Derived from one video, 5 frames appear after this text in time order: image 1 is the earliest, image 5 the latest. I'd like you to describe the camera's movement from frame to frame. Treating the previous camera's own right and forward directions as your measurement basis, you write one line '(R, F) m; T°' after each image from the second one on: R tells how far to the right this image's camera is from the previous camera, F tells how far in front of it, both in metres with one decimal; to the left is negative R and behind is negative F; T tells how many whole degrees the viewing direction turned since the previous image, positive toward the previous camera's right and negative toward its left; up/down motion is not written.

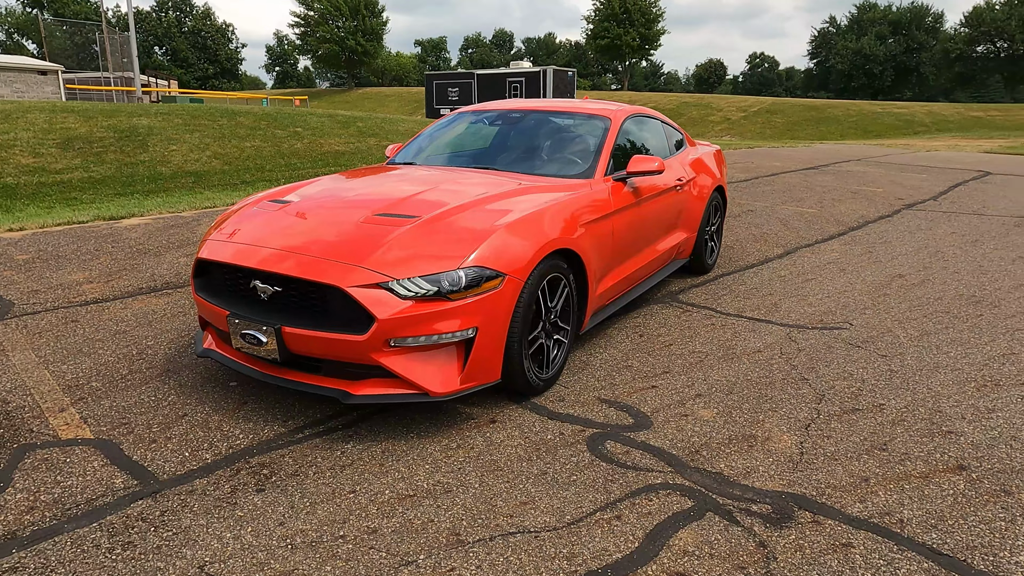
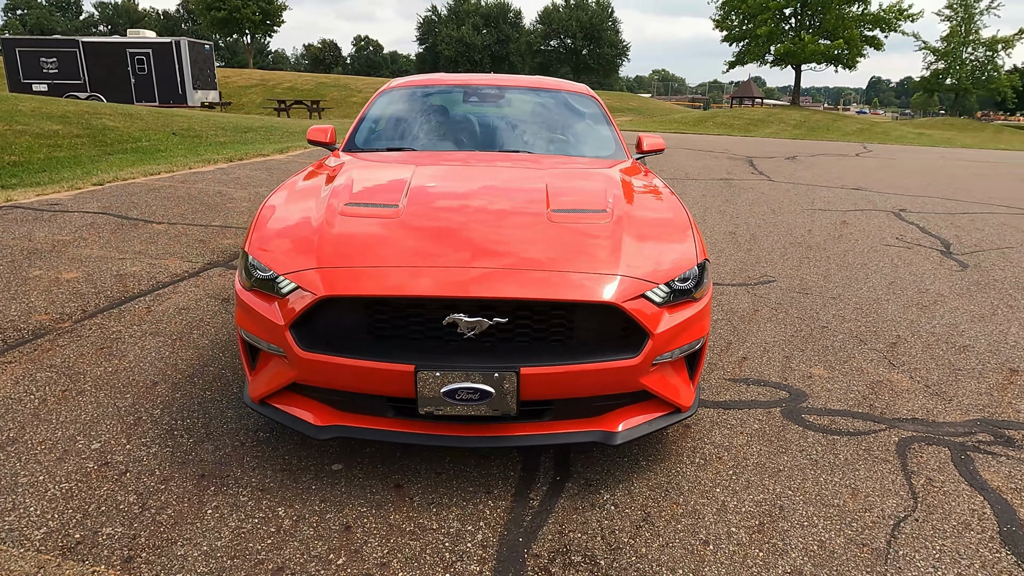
(-2.0, +1.0) m; +31°
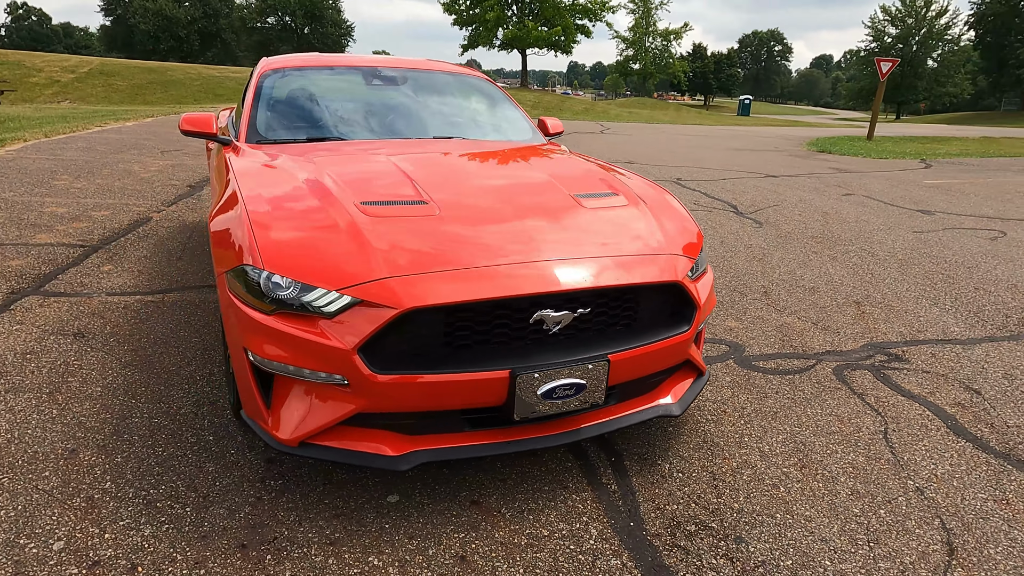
(-1.0, +0.3) m; +22°
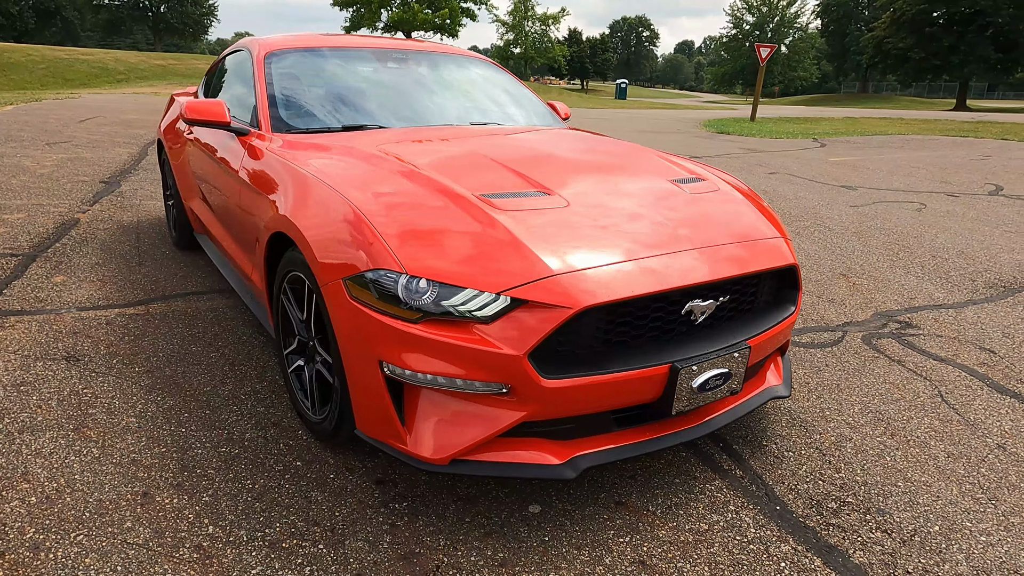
(-0.8, +0.2) m; +10°
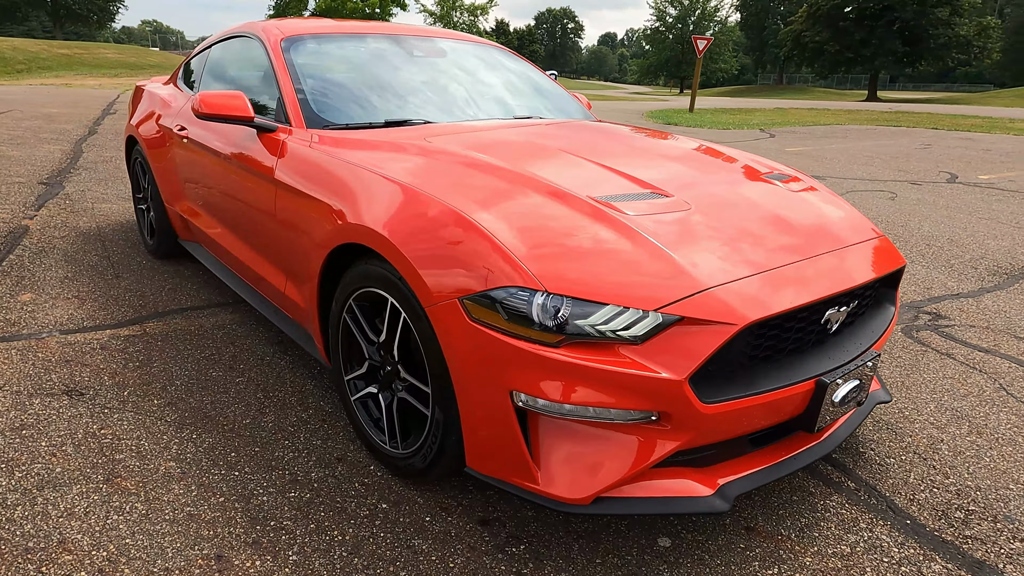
(-0.5, +0.2) m; +6°
